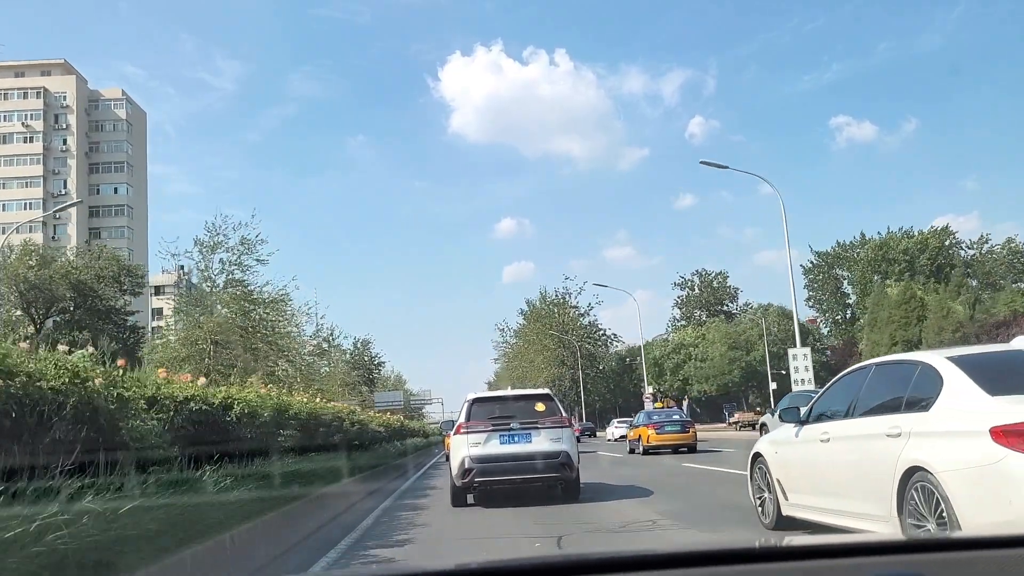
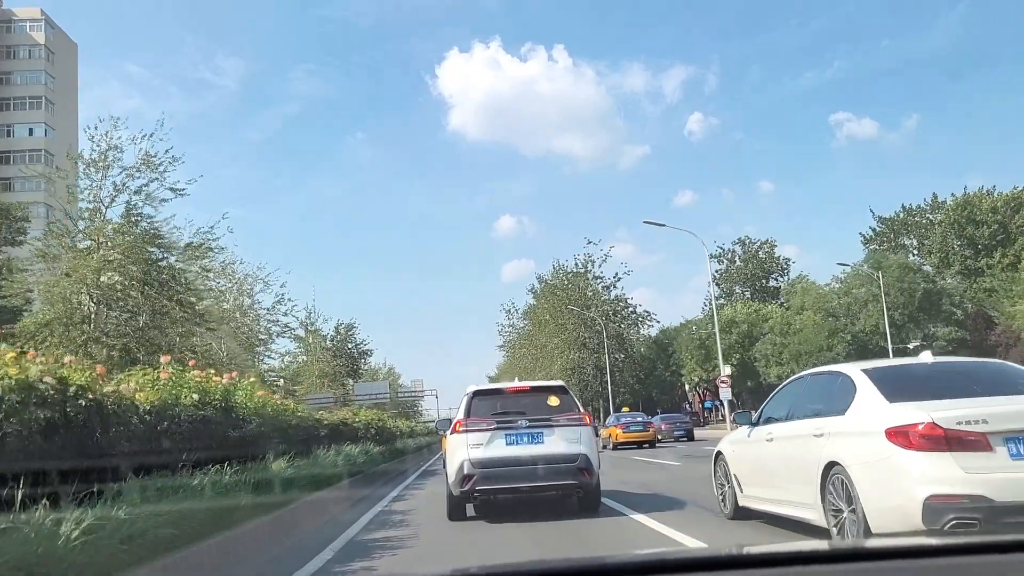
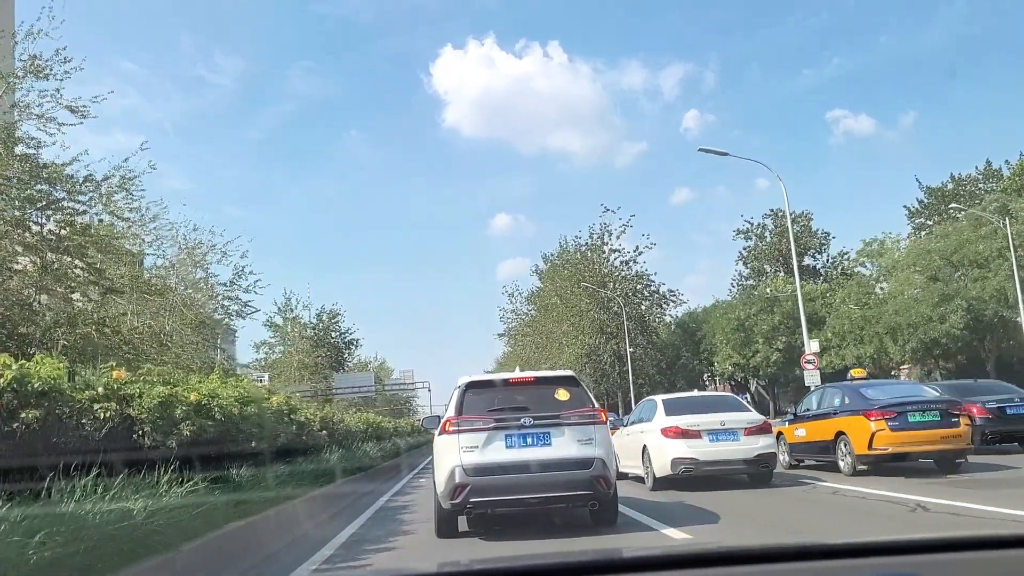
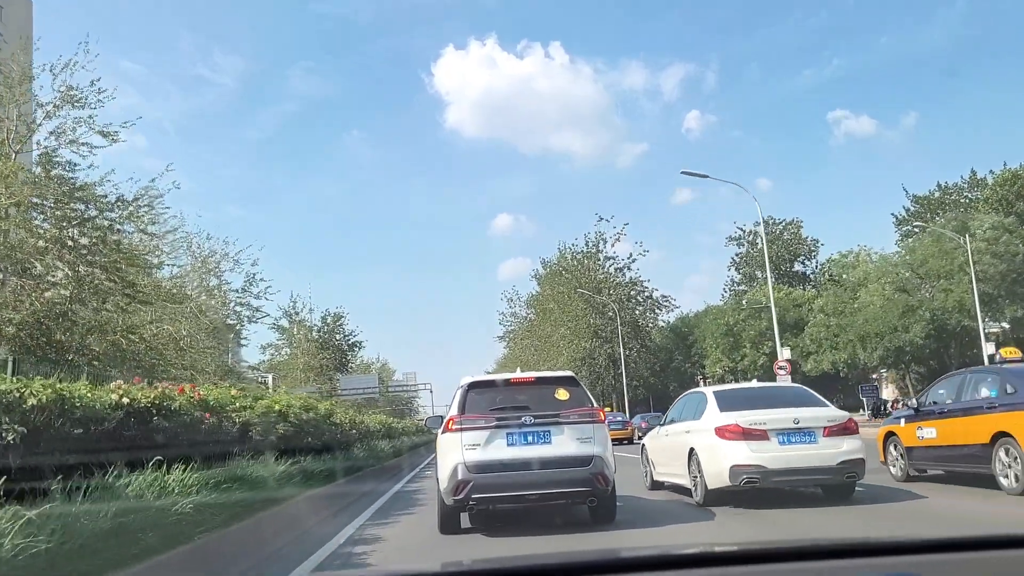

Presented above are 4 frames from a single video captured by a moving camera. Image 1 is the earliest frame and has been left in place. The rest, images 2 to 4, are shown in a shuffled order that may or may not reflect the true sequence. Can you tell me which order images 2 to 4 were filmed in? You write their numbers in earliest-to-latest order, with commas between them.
2, 4, 3
